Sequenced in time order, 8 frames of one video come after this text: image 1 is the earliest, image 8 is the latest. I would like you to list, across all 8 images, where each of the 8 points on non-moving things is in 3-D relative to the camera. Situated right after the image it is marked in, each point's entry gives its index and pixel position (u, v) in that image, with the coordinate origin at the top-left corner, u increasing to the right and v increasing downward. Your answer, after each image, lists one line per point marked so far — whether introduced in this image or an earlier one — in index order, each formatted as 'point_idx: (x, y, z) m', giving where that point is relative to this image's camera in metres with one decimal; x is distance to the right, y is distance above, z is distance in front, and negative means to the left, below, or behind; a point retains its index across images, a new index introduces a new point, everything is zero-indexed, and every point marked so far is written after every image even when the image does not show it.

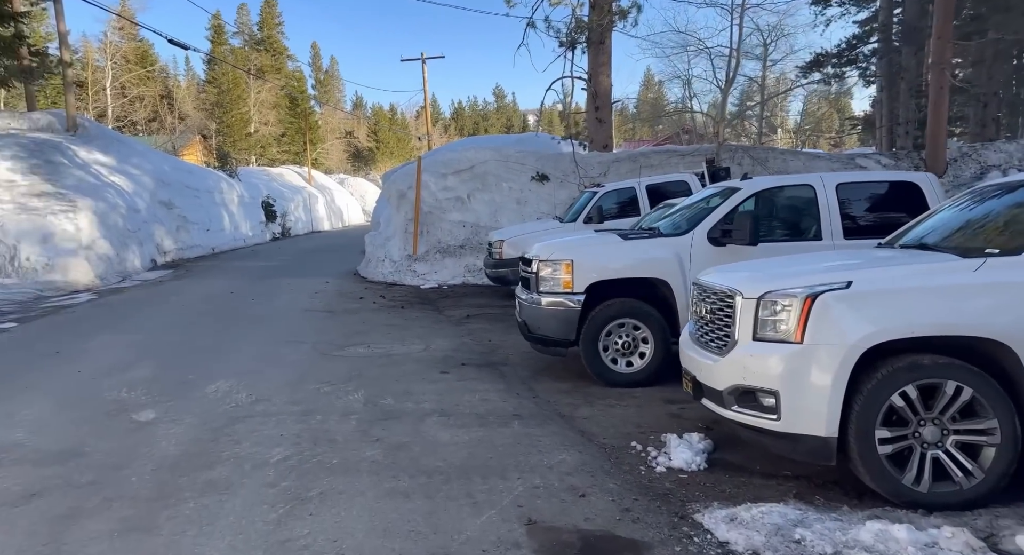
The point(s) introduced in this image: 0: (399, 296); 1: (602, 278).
0: (-2.2, -0.4, +12.7) m
1: (+0.8, 0.0, +6.0) m
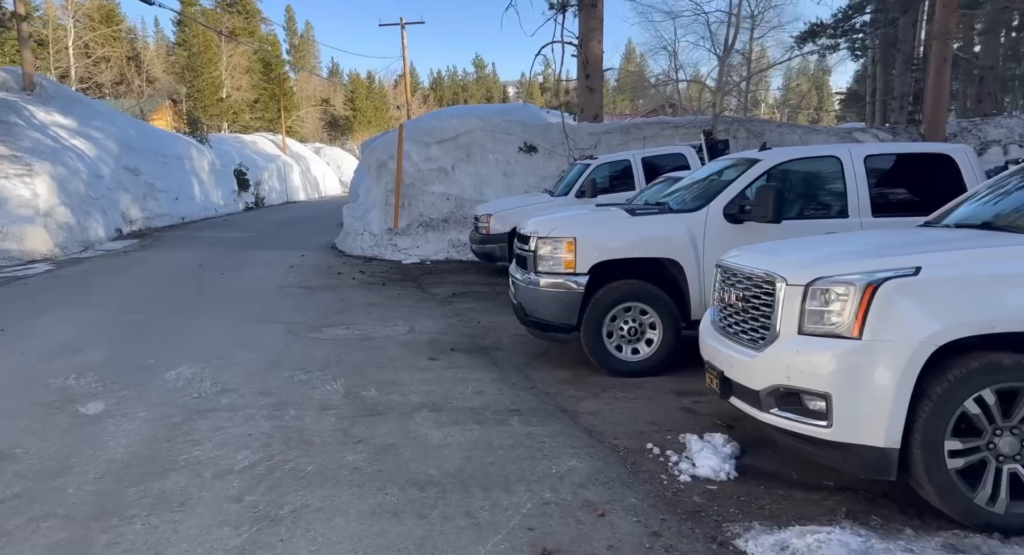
0: (-2.5, +0.1, +12.1) m
1: (+0.8, +0.2, +5.4) m
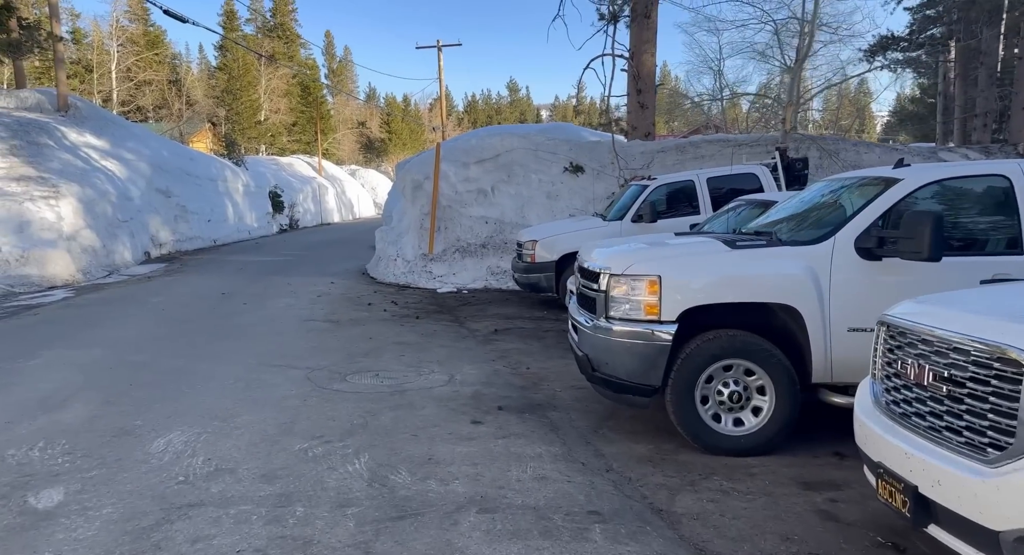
0: (-1.7, -0.4, +11.1) m
1: (+1.3, -0.2, +4.3) m
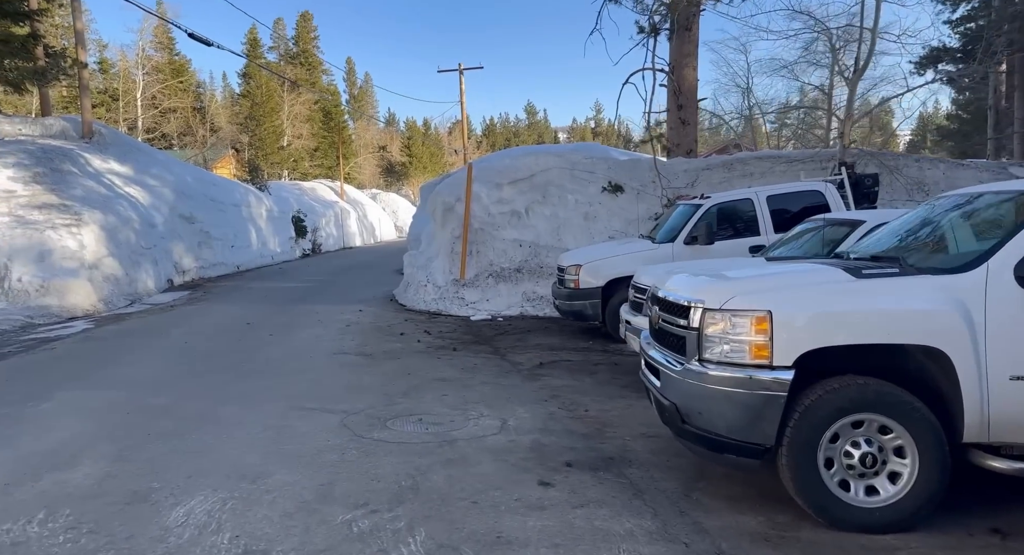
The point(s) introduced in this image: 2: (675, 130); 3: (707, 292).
0: (-1.0, -0.9, +10.4) m
1: (+1.7, -0.4, +3.6) m
2: (+3.3, +3.0, +13.2) m
3: (+1.2, -0.1, +4.0) m
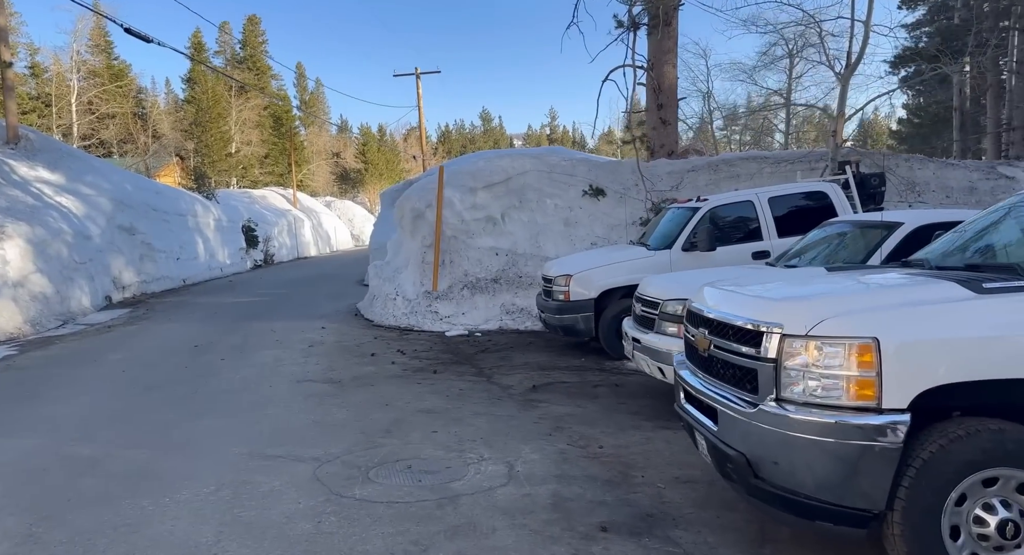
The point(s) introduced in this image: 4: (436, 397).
0: (-1.3, -1.1, +9.5) m
1: (+1.9, -0.4, +2.8) m
2: (+2.8, +2.9, +12.5) m
3: (+1.3, -0.2, +3.2) m
4: (-0.8, -1.3, +6.7) m
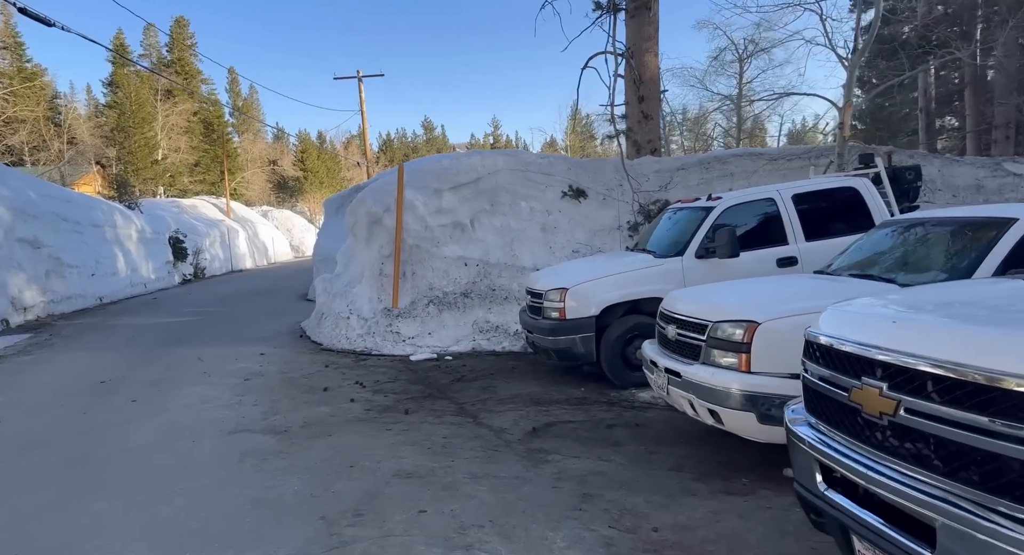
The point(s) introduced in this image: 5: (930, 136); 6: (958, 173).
0: (-1.6, -1.3, +7.9) m
1: (+2.2, -0.5, +1.6) m
2: (+2.2, +2.7, +11.4) m
3: (+1.6, -0.3, +1.9) m
4: (-0.8, -1.4, +5.2) m
5: (+12.2, +4.2, +18.8) m
6: (+7.0, +1.6, +10.0) m
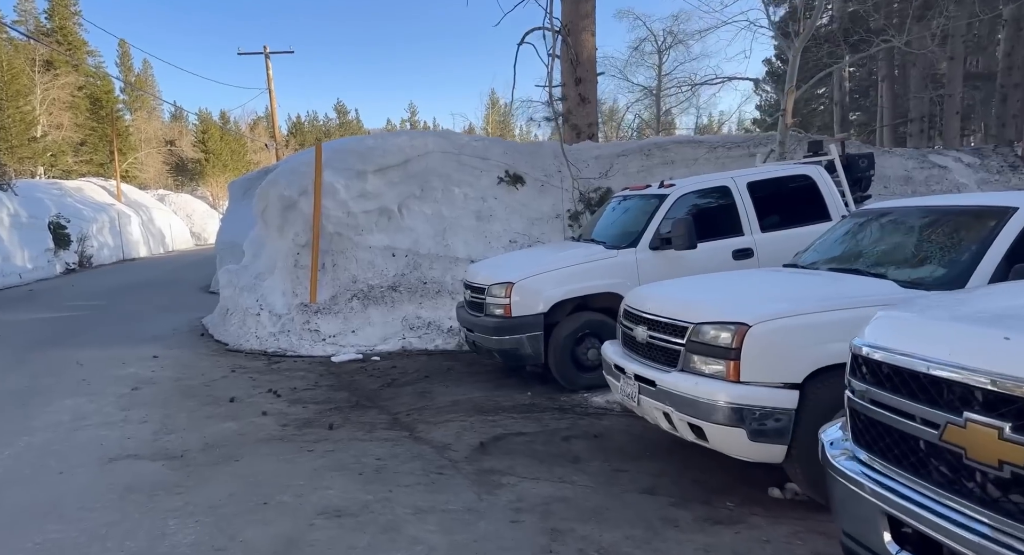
0: (-2.3, -1.2, +6.9) m
1: (+2.3, -0.5, +1.1) m
2: (+1.0, +2.8, +10.8) m
3: (+1.7, -0.3, +1.4) m
4: (-1.1, -1.4, +4.3) m
5: (+10.0, +4.5, +19.4) m
6: (+5.9, +1.8, +10.1) m
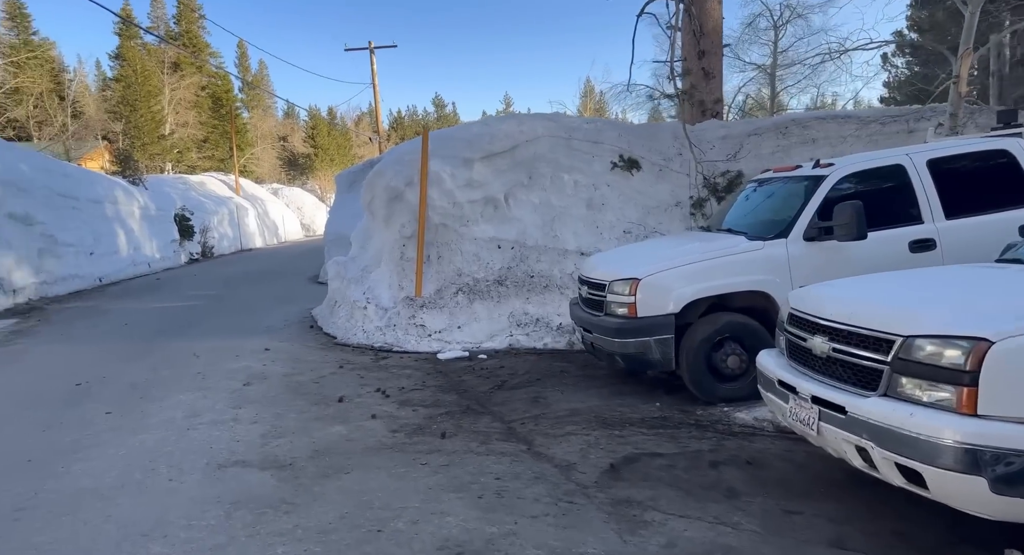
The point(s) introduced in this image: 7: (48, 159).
0: (-1.0, -1.1, +6.5) m
1: (+2.6, -0.6, +0.1) m
2: (+2.8, +2.9, +9.8) m
3: (+2.1, -0.3, +0.4) m
4: (-0.3, -1.4, +3.8) m
5: (+13.0, +4.6, +17.0) m
6: (+7.6, +1.8, +8.4) m
7: (-14.1, +3.5, +19.3) m
